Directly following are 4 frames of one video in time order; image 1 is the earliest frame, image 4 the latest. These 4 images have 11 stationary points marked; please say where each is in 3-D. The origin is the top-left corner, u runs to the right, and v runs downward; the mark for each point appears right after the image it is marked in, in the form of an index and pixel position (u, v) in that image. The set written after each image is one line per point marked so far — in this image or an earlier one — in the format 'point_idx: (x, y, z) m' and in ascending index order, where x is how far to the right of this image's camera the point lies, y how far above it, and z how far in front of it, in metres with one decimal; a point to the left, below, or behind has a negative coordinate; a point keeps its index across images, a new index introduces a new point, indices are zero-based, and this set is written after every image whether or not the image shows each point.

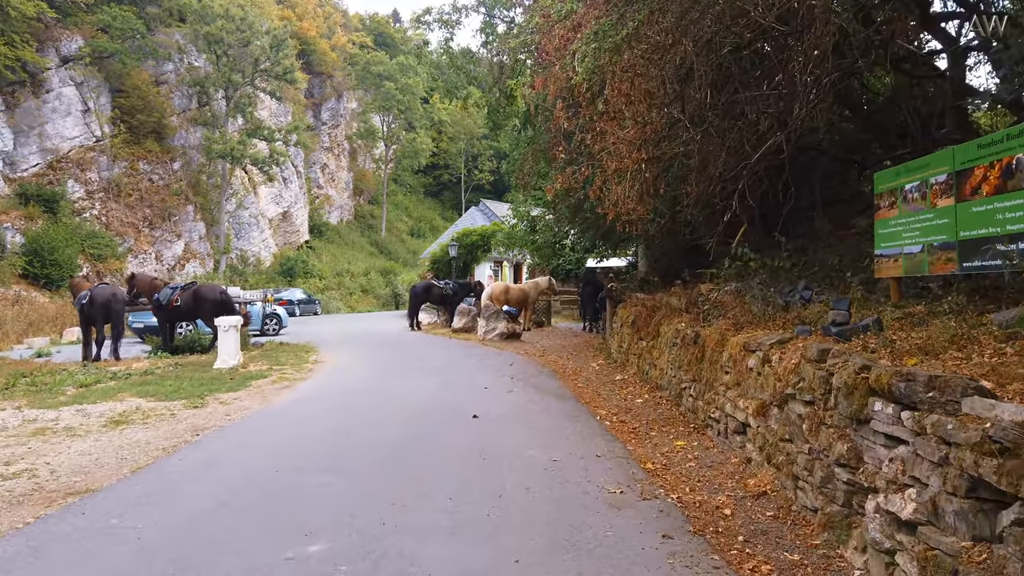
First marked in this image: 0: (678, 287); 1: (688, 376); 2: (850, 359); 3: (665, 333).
0: (+2.4, 0.0, +10.6) m
1: (+1.7, -0.8, +7.1) m
2: (+1.7, -0.4, +3.7) m
3: (+1.8, -0.5, +8.6) m
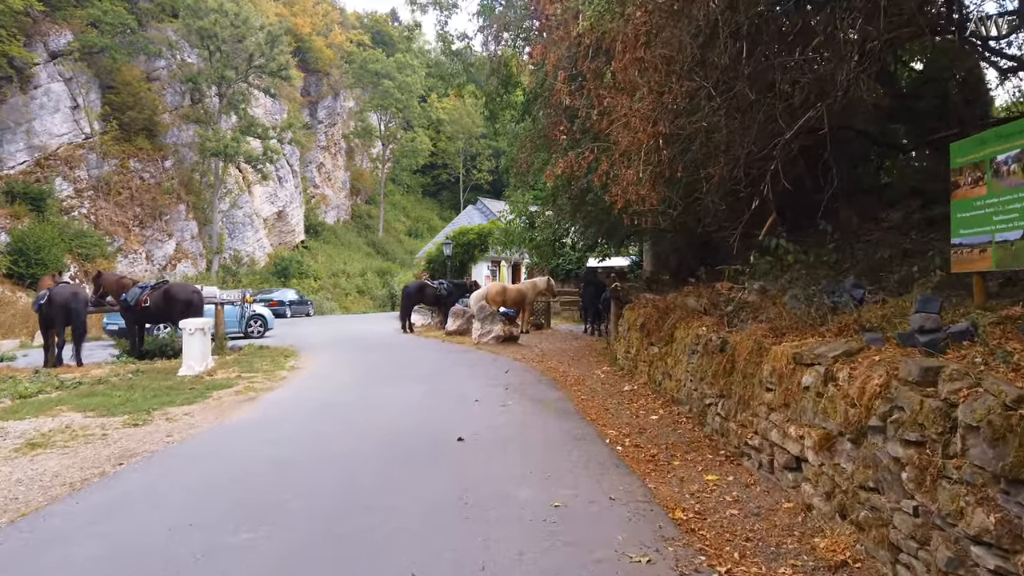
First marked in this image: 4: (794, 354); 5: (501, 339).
0: (+2.3, 0.0, +9.5) m
1: (+1.6, -0.8, +6.0) m
2: (+1.6, -0.3, +2.6) m
3: (+1.7, -0.5, +7.5) m
4: (+1.7, -0.4, +4.3) m
5: (-0.2, -1.1, +16.1) m
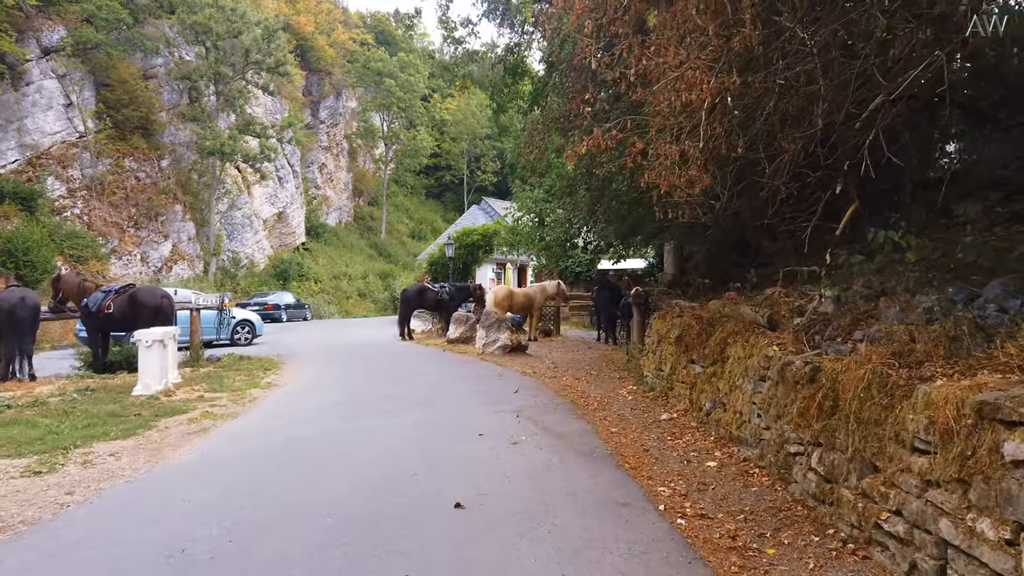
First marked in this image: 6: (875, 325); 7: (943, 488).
0: (+2.5, -0.1, +8.0) m
1: (+1.7, -0.9, +4.4) m
2: (+1.7, -0.4, +1.0) m
3: (+1.8, -0.6, +5.9) m
4: (+1.7, -0.4, +2.8) m
5: (-0.1, -1.2, +14.5) m
6: (+2.3, -0.2, +4.8) m
7: (+1.7, -0.8, +2.9) m
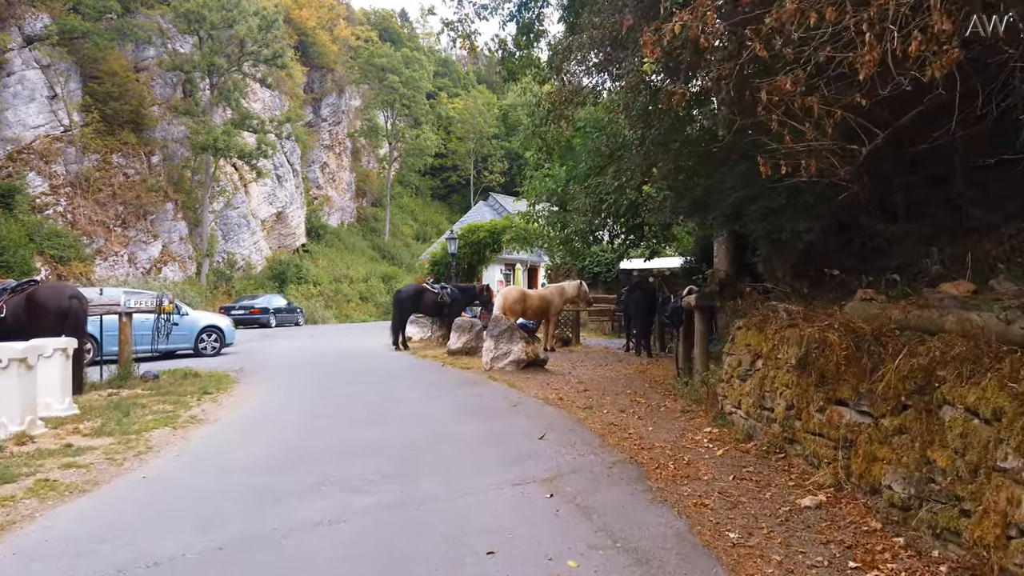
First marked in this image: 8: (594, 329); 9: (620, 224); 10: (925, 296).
0: (+2.6, 0.0, +5.0) m
1: (+1.9, -0.8, +1.5) m
2: (+1.9, -0.3, -1.9) m
3: (+2.0, -0.5, +2.9) m
4: (+1.9, -0.4, -0.2) m
5: (+0.2, -1.2, +11.6) m
6: (+2.5, -0.2, +1.9) m
7: (+1.8, -0.7, -0.1) m
8: (+2.3, -1.1, +19.3) m
9: (+1.9, +1.2, +13.0) m
10: (+2.7, 0.0, +4.7) m
